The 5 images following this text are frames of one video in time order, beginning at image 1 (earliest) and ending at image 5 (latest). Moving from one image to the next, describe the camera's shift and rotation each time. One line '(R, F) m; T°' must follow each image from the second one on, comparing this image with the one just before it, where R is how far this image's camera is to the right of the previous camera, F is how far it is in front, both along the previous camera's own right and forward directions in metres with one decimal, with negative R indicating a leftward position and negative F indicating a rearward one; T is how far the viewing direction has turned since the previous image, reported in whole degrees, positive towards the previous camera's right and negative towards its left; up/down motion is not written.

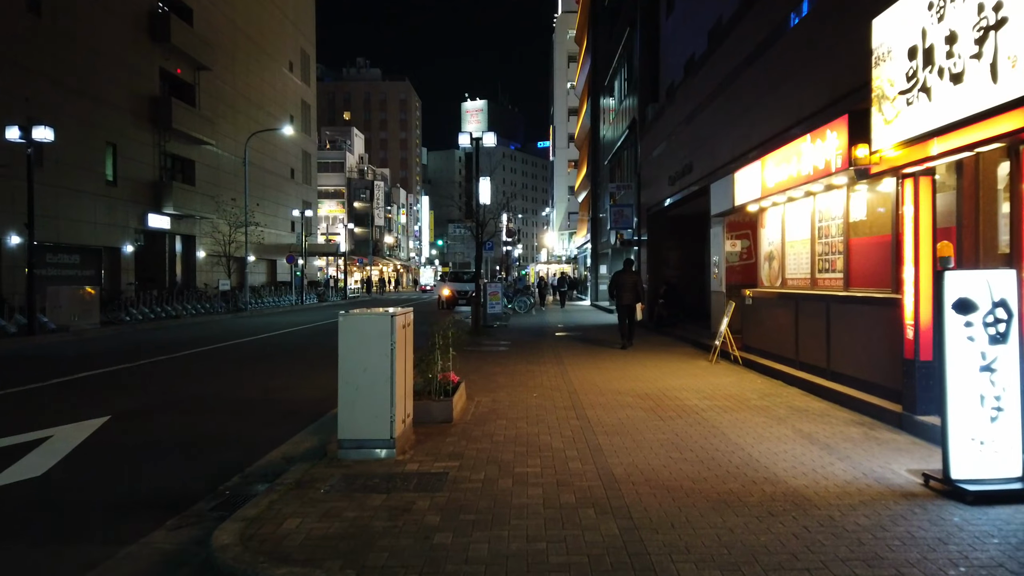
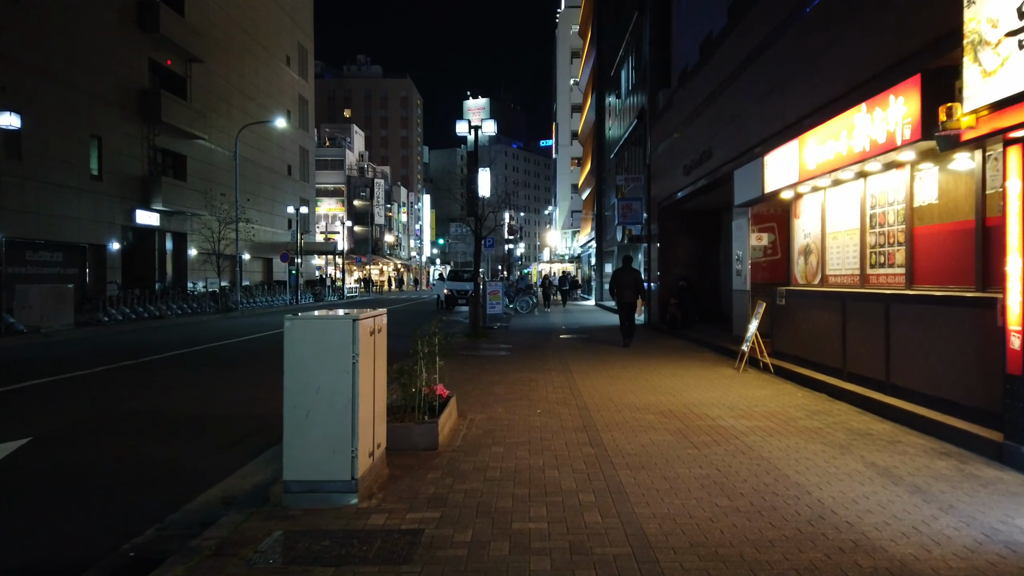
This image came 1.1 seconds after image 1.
(0.0, +1.5) m; 0°
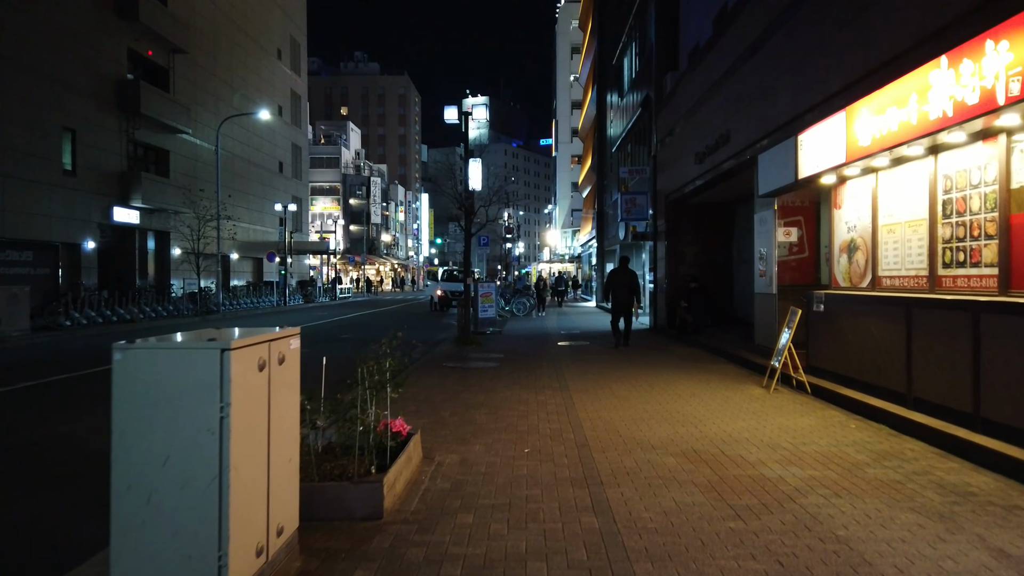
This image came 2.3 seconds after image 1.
(+0.2, +1.8) m; 0°
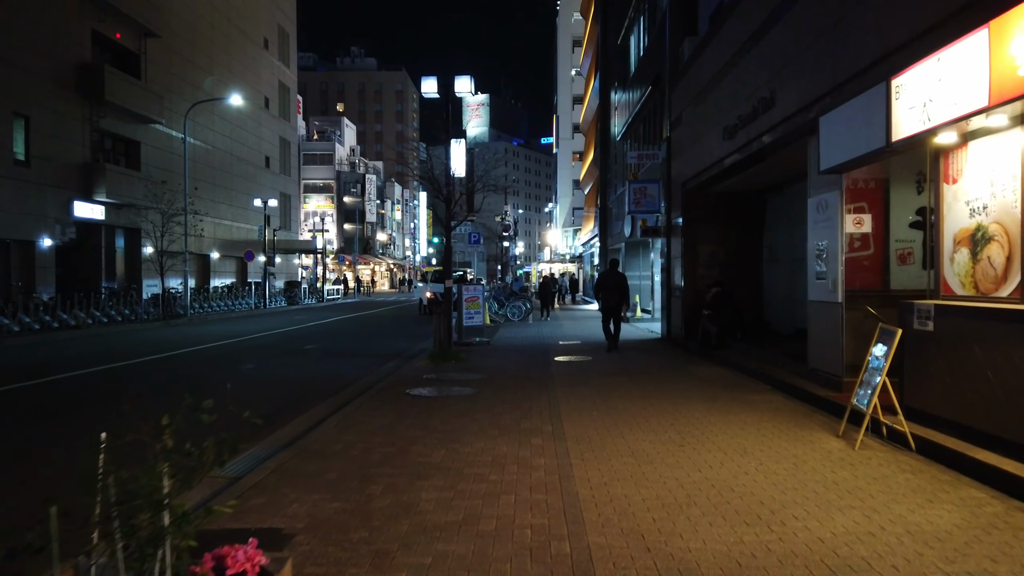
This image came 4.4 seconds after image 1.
(+0.3, +2.9) m; 0°
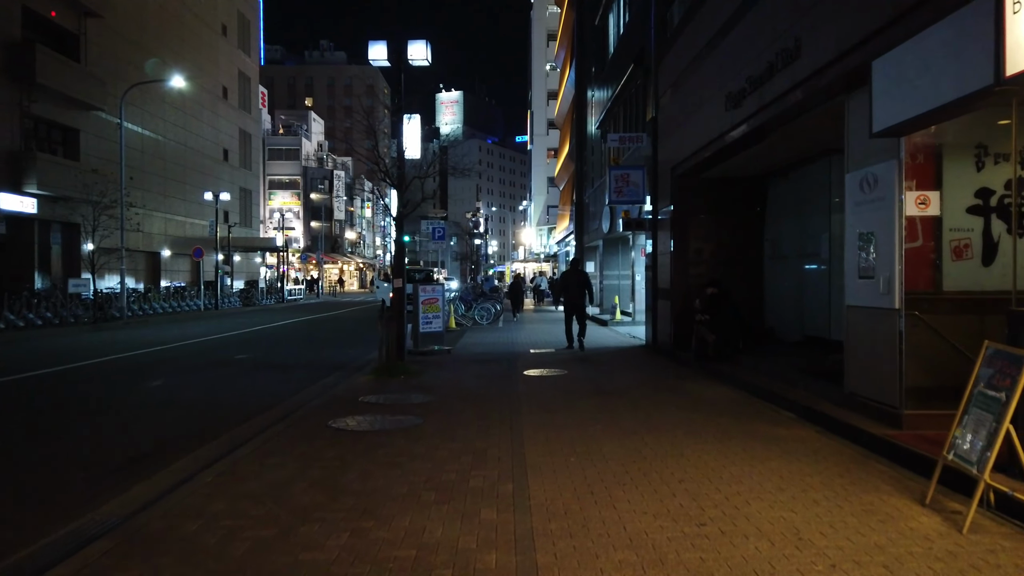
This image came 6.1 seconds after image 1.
(+0.2, +2.3) m; +2°
